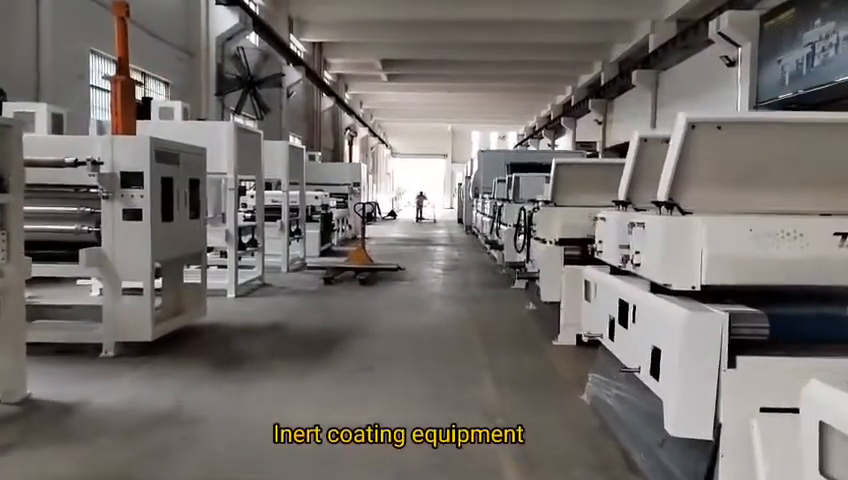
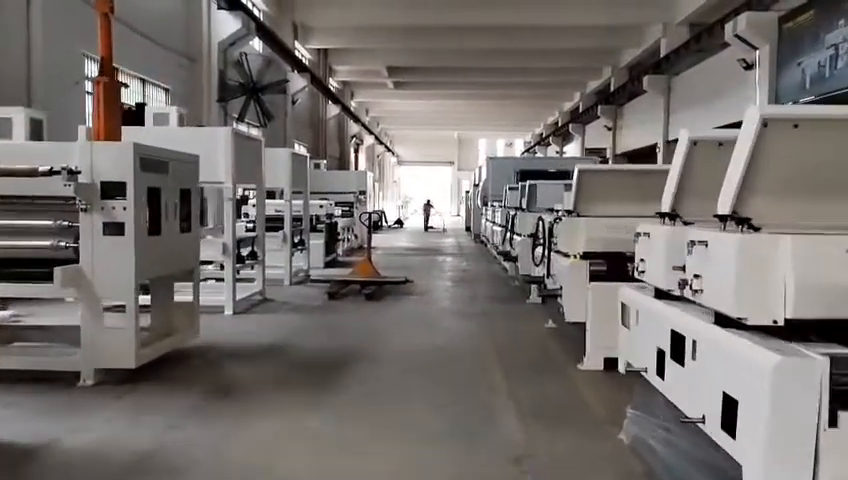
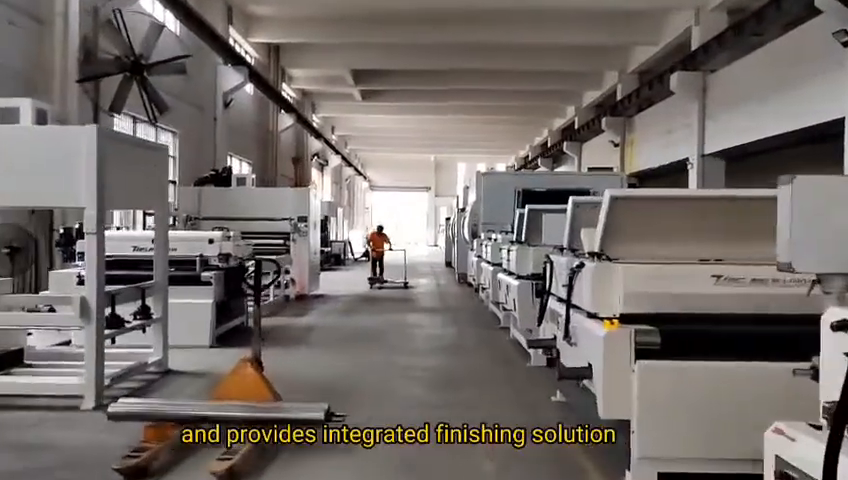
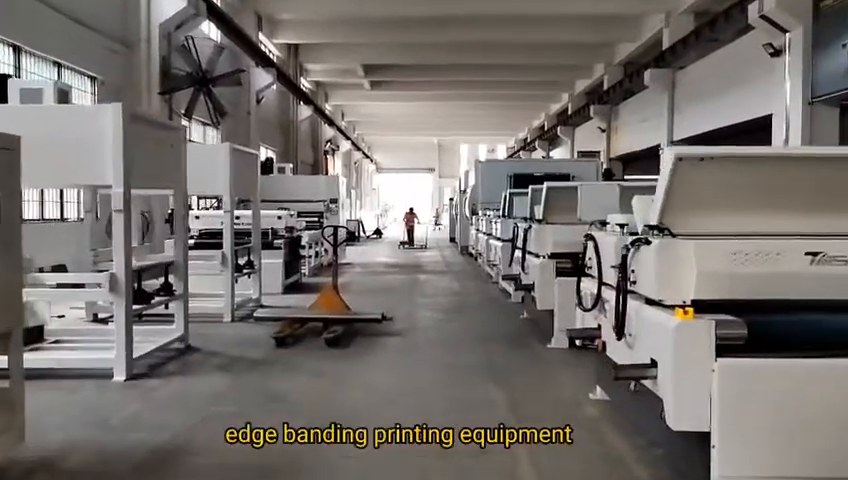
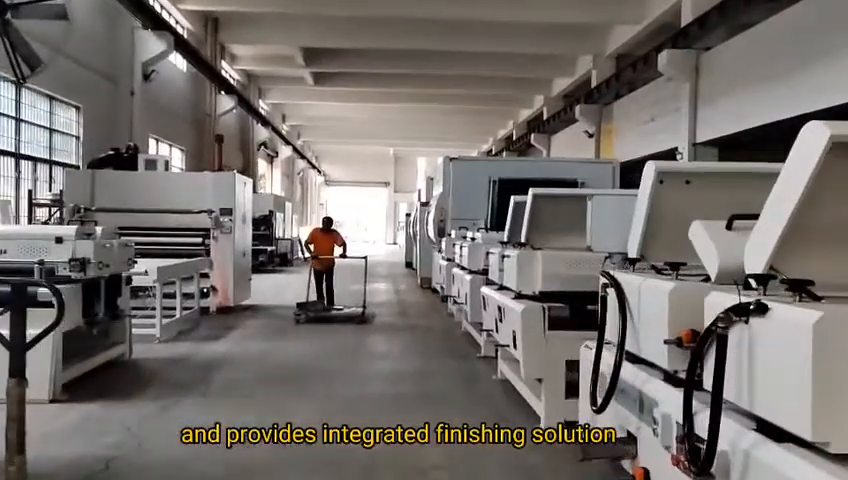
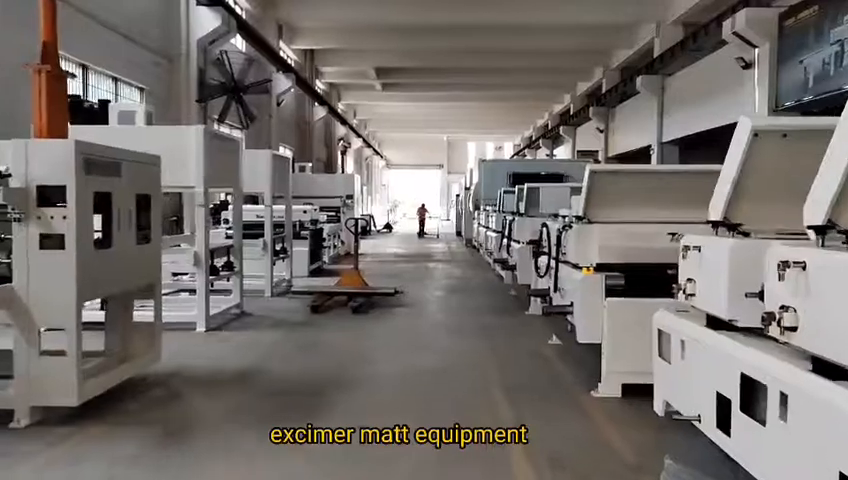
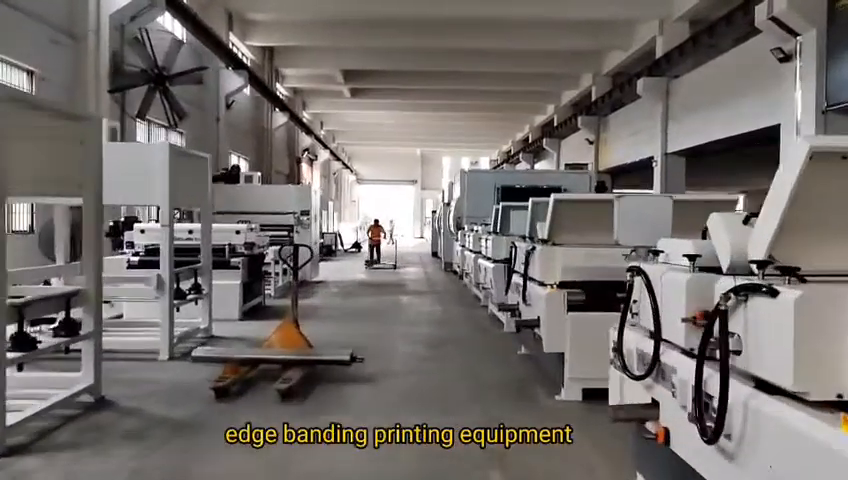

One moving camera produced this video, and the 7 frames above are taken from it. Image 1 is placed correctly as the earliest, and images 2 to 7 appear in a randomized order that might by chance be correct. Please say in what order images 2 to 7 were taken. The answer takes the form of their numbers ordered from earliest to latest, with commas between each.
2, 6, 4, 7, 3, 5
